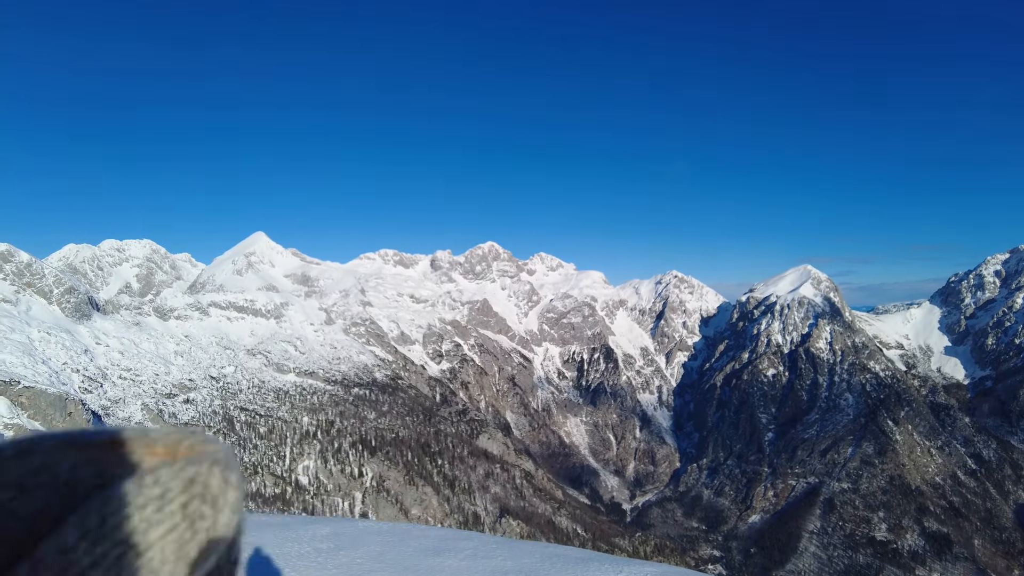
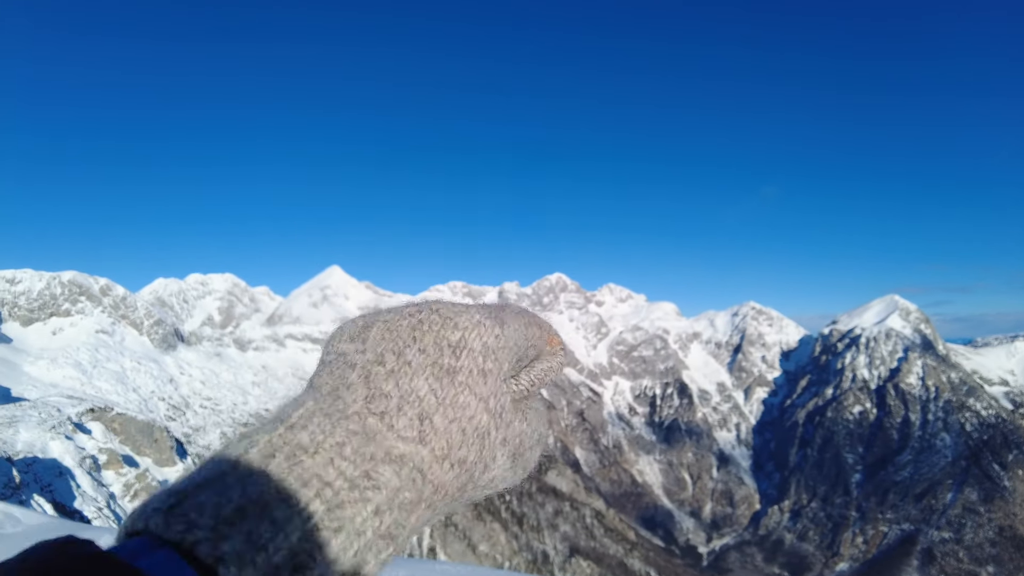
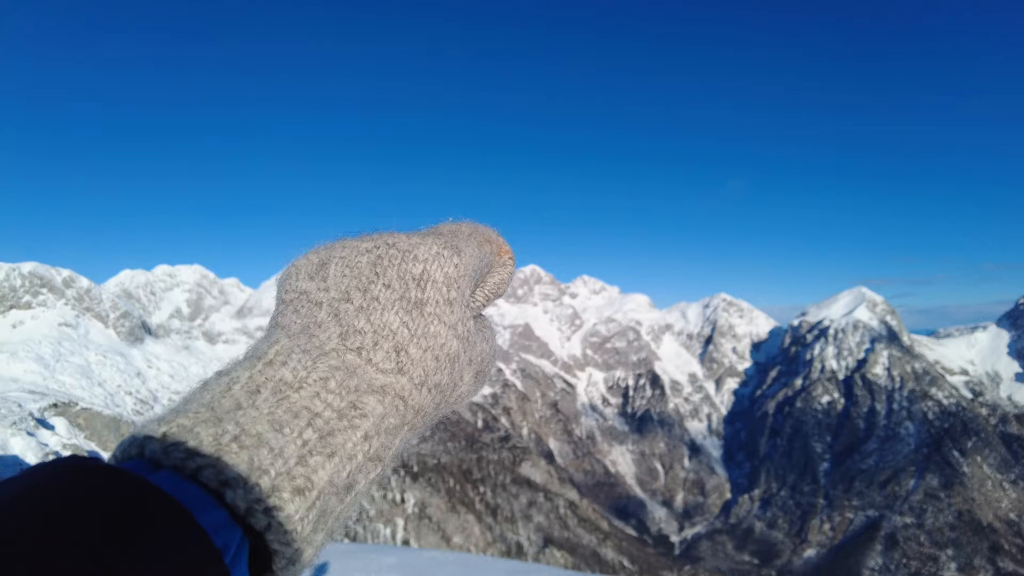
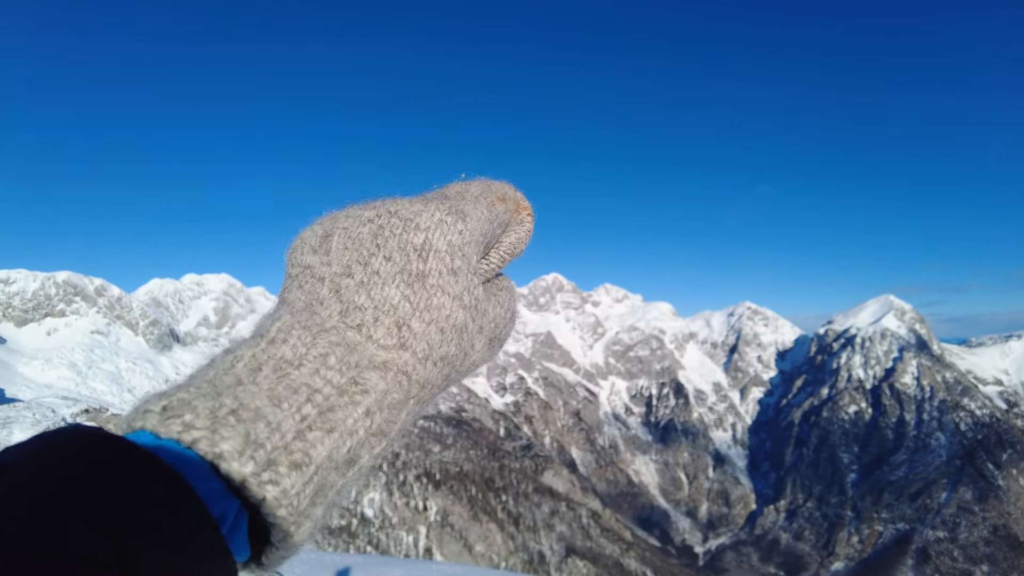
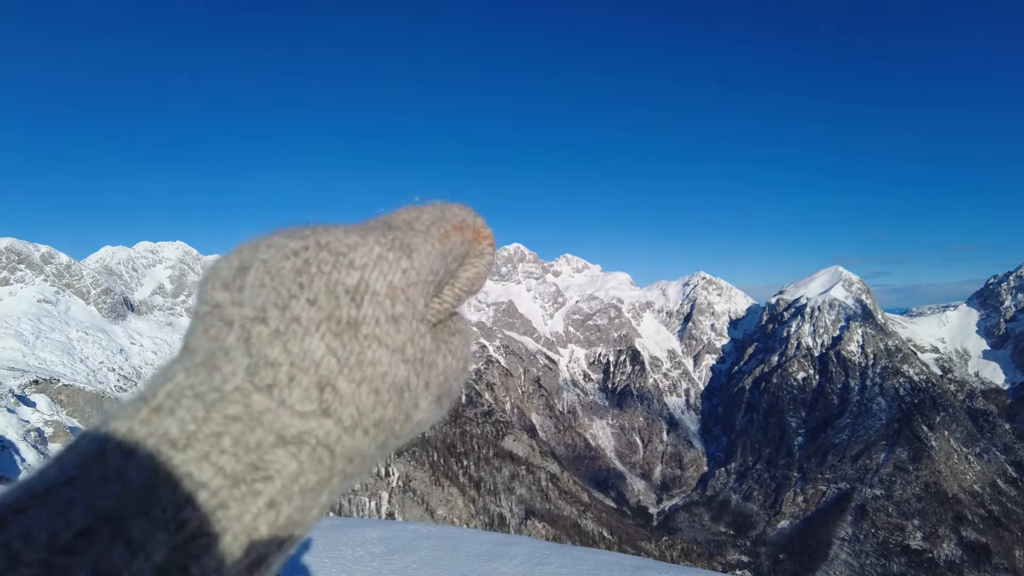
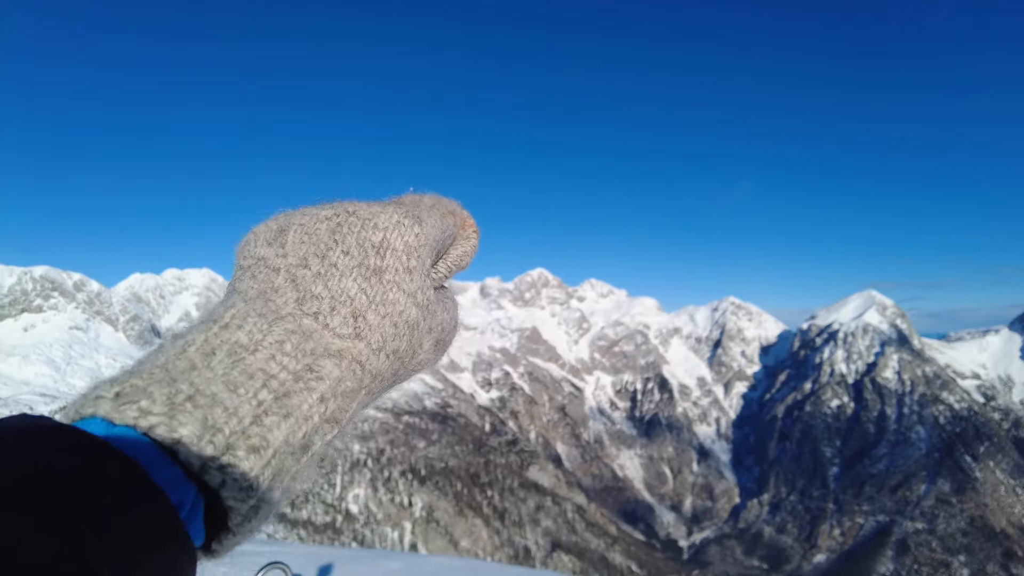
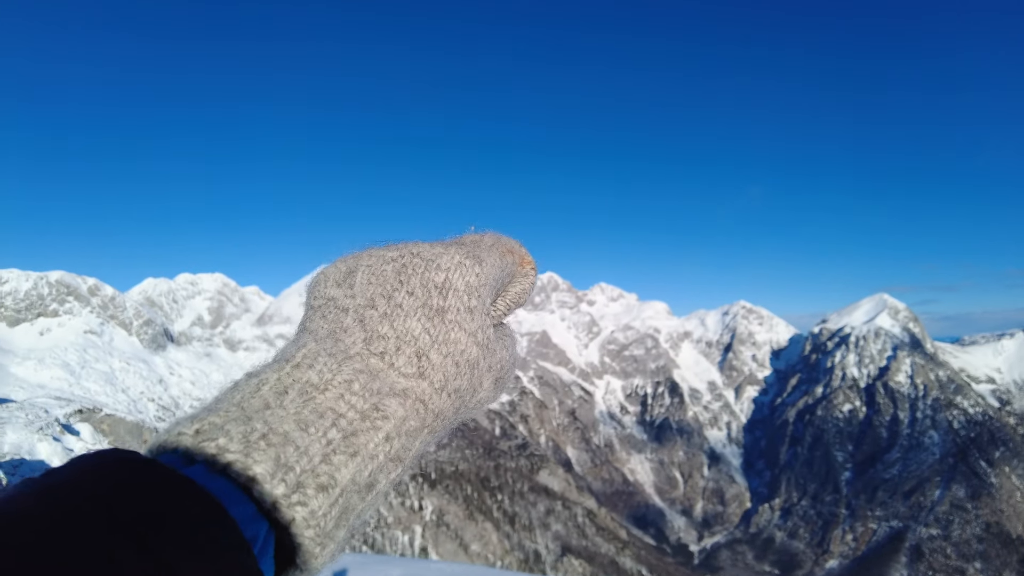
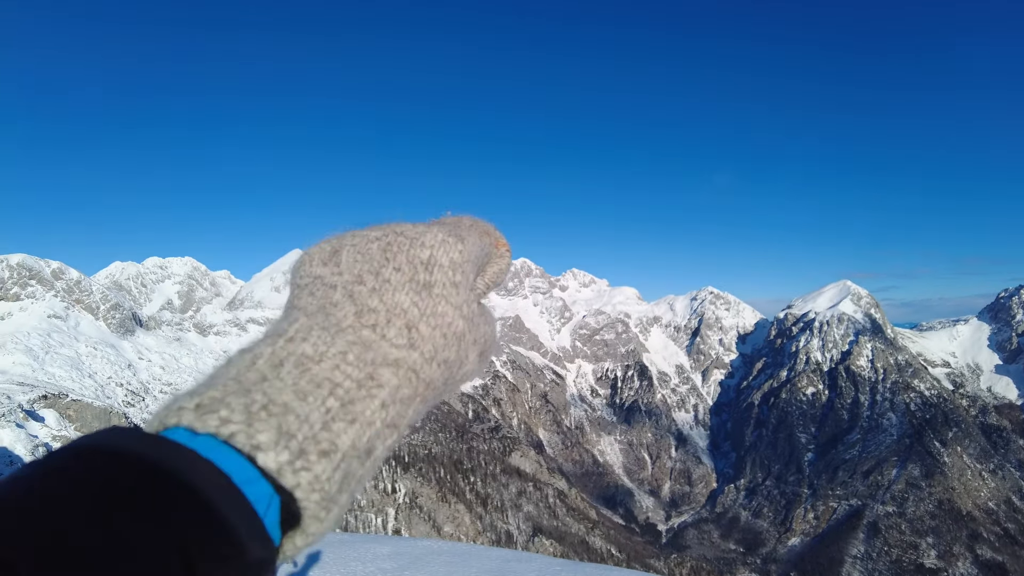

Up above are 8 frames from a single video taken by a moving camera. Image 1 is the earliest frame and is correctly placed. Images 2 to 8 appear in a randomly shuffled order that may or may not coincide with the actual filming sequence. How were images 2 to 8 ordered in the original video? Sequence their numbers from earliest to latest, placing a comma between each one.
5, 8, 3, 6, 7, 4, 2
